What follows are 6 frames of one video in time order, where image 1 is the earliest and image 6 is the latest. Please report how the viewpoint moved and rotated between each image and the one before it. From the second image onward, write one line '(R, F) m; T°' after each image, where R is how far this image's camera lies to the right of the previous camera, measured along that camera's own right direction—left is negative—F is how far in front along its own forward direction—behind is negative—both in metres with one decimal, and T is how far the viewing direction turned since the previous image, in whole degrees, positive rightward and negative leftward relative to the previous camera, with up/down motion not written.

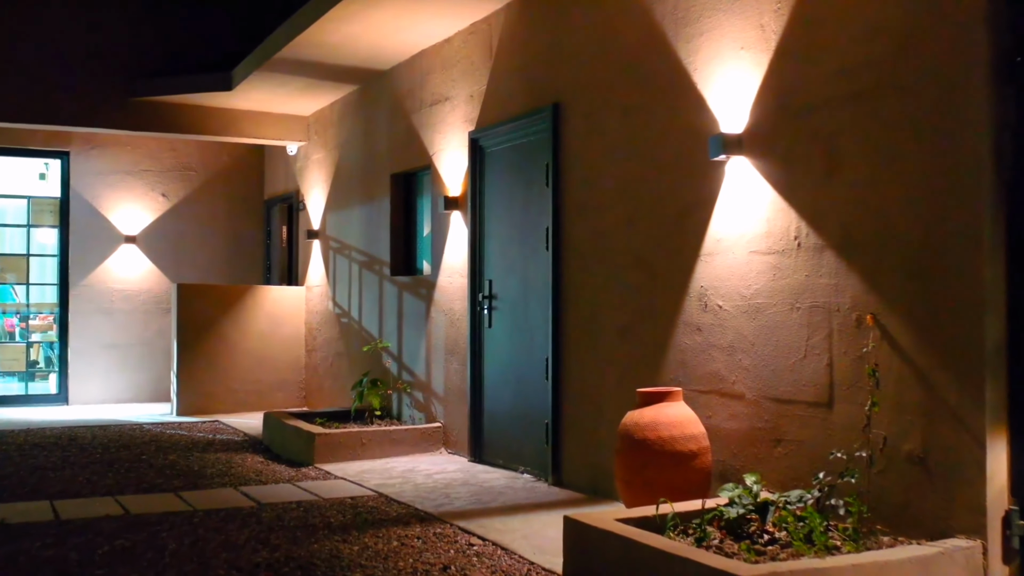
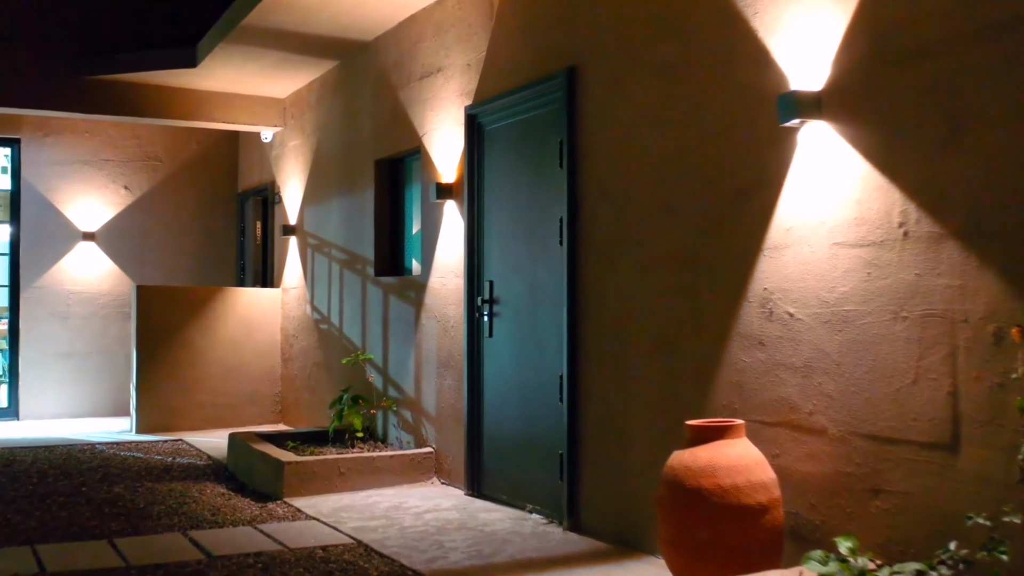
(-0.1, +0.9) m; 0°
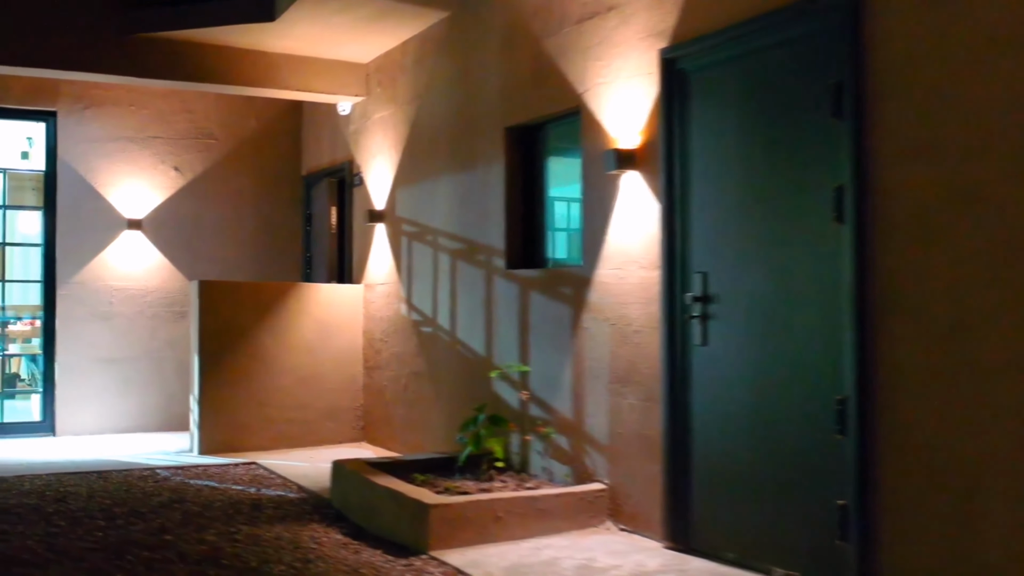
(-0.7, +1.1) m; 0°
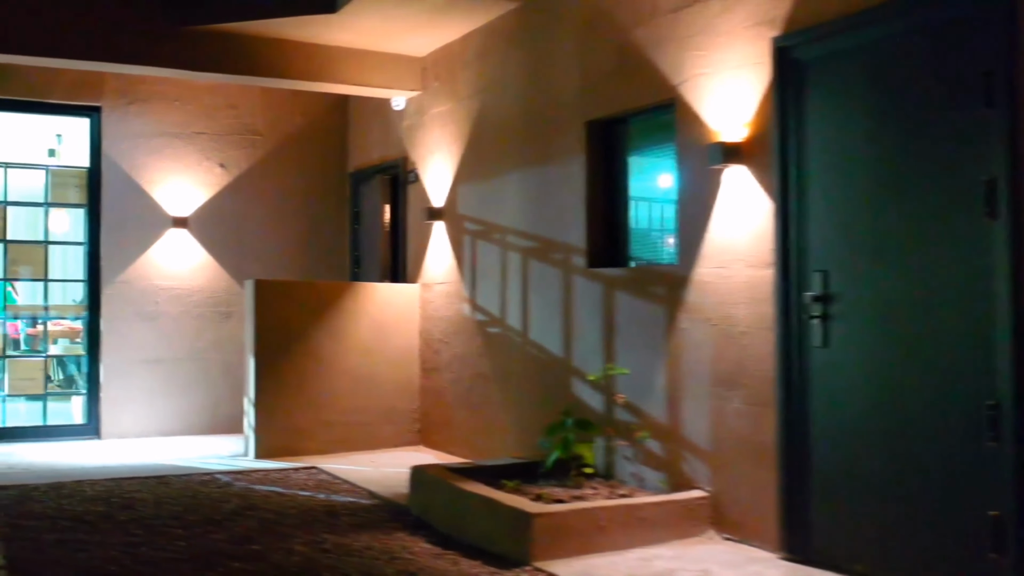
(-0.3, +0.2) m; 0°
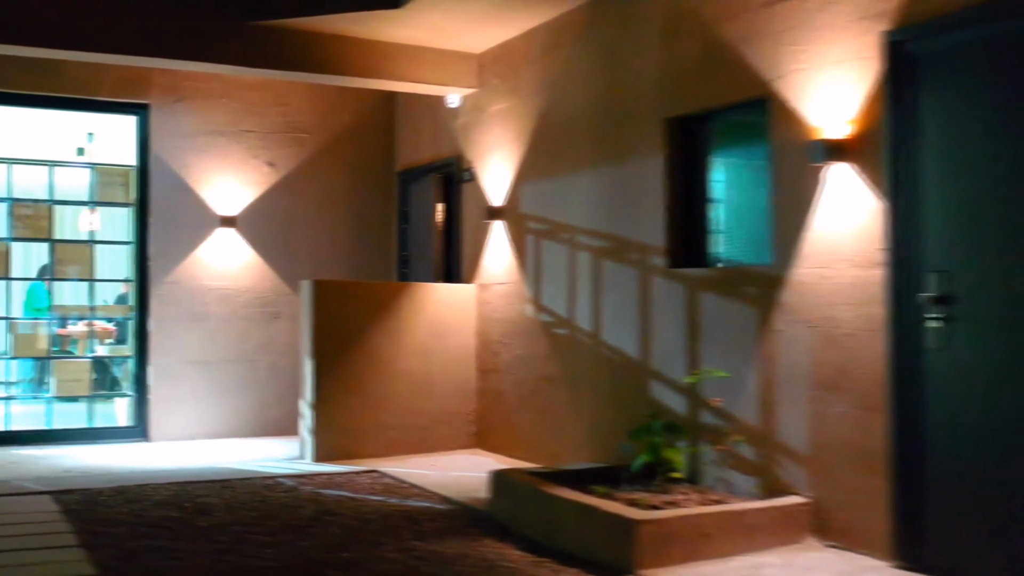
(-0.3, +0.1) m; 0°
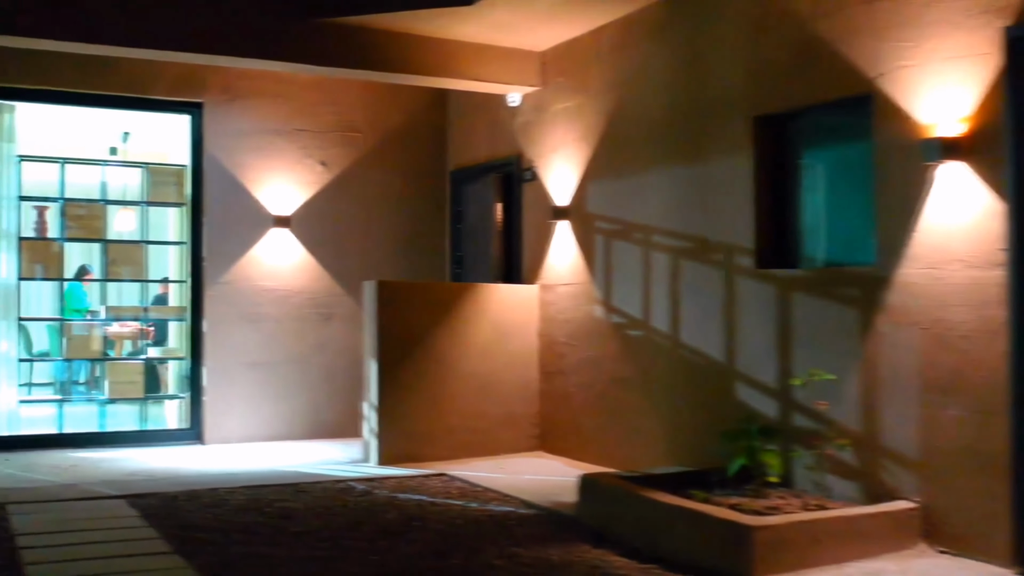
(-0.3, +0.1) m; 0°
